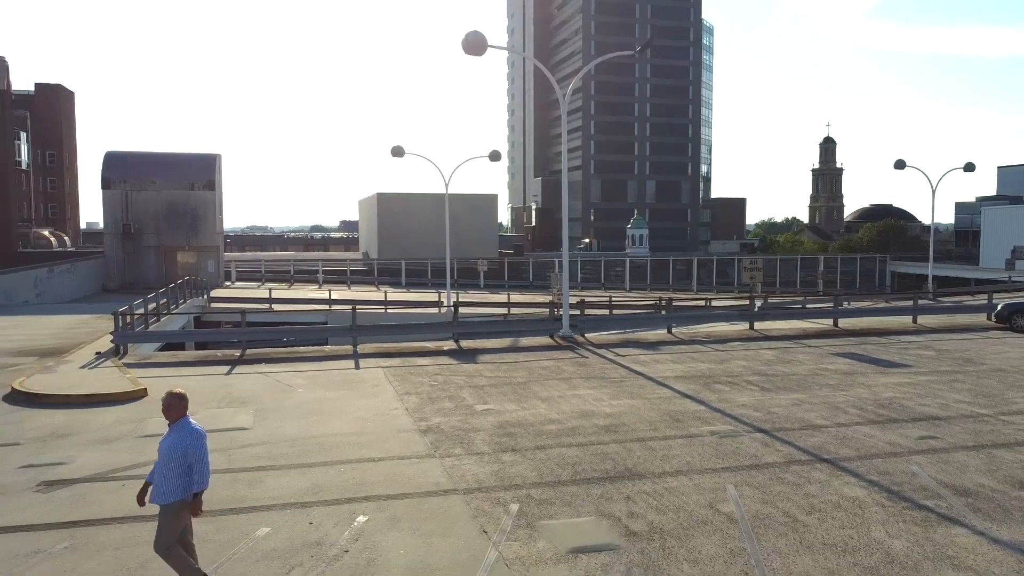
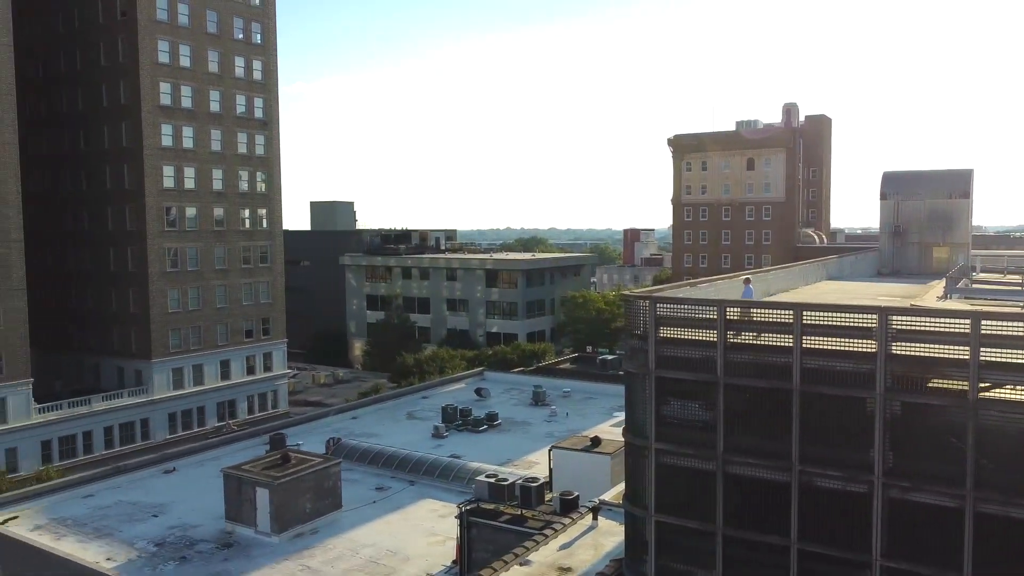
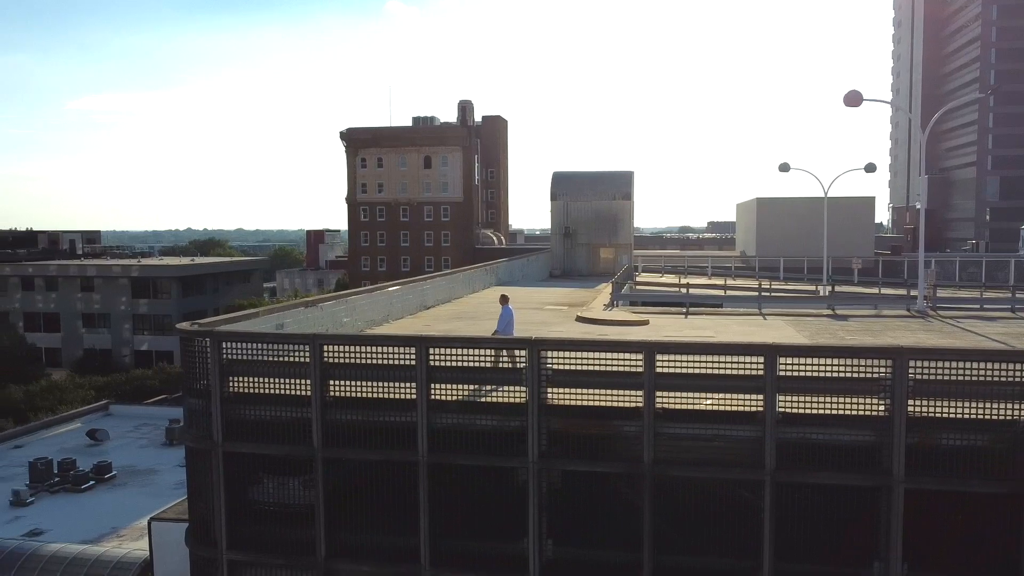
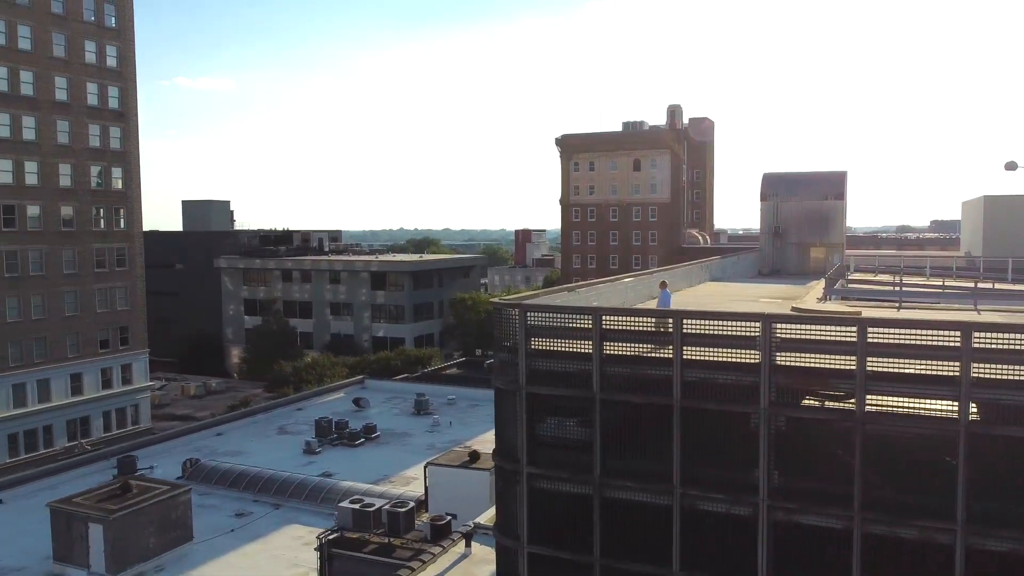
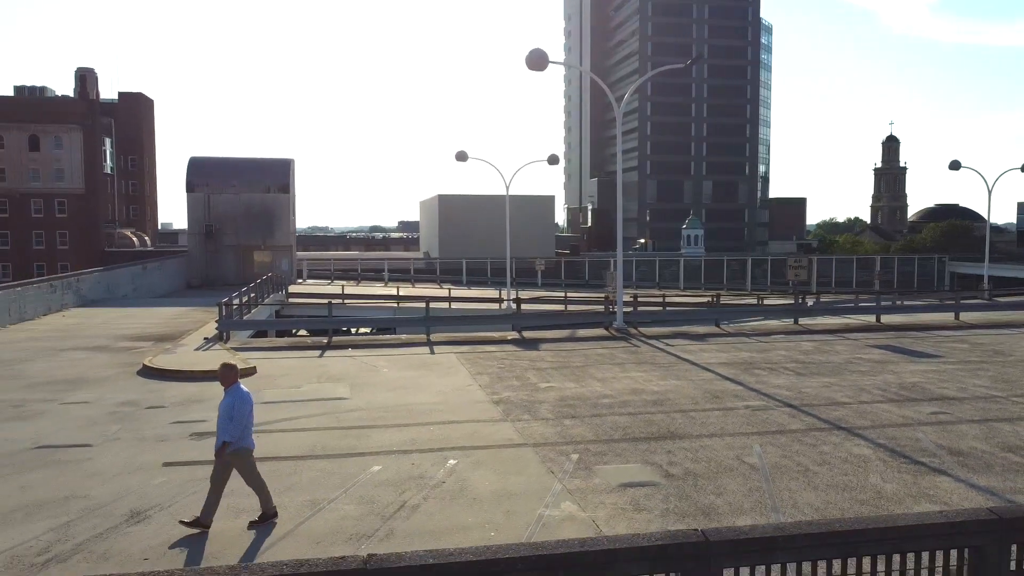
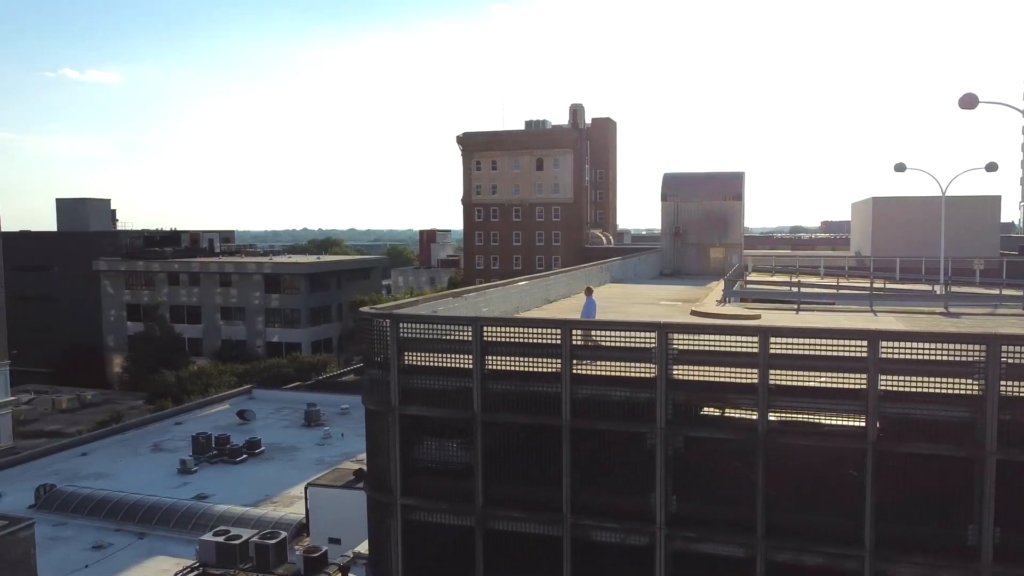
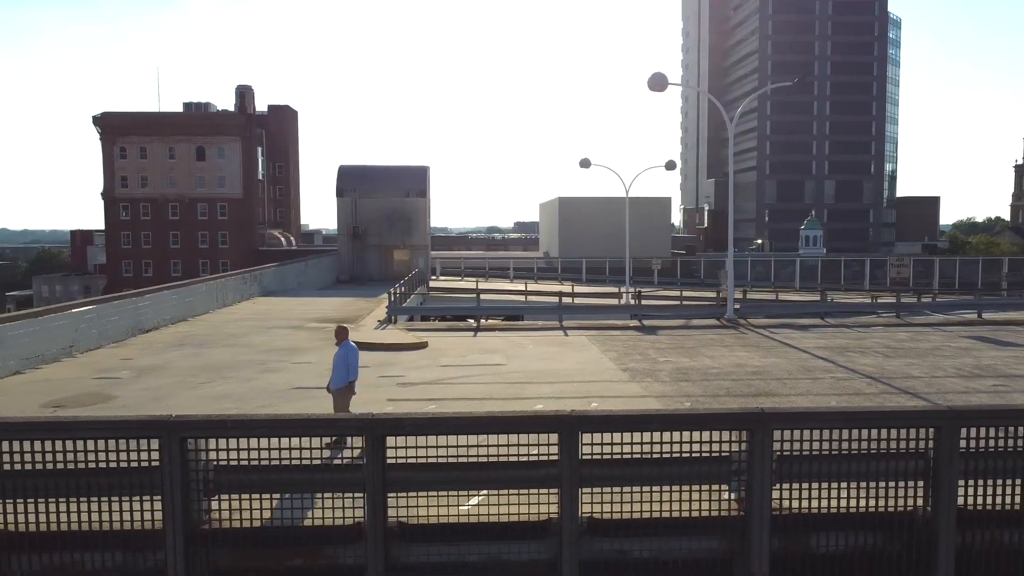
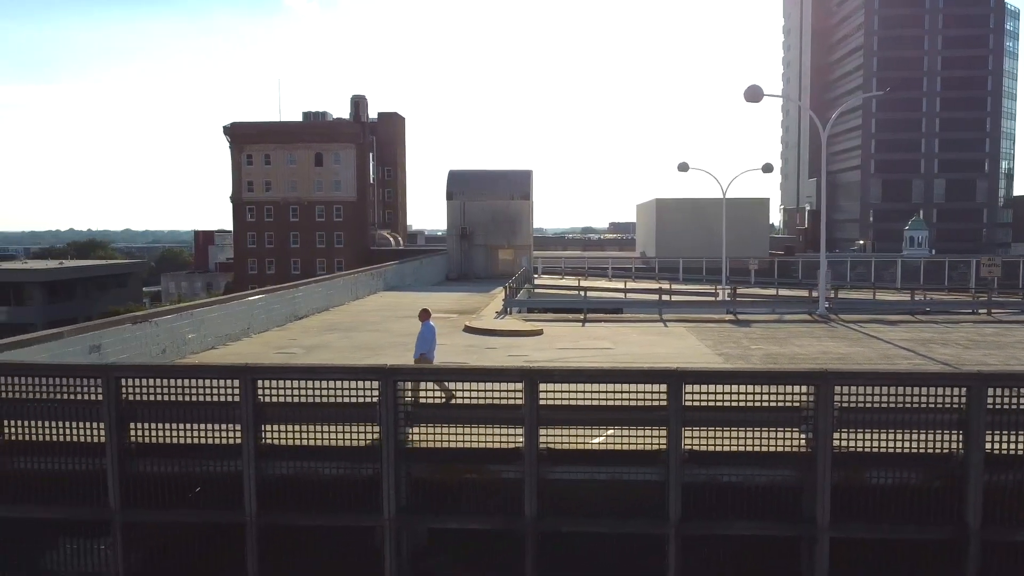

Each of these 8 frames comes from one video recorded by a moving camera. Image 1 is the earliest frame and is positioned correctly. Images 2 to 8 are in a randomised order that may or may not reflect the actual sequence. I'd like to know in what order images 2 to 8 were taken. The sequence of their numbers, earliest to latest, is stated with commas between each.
5, 7, 8, 3, 6, 4, 2
